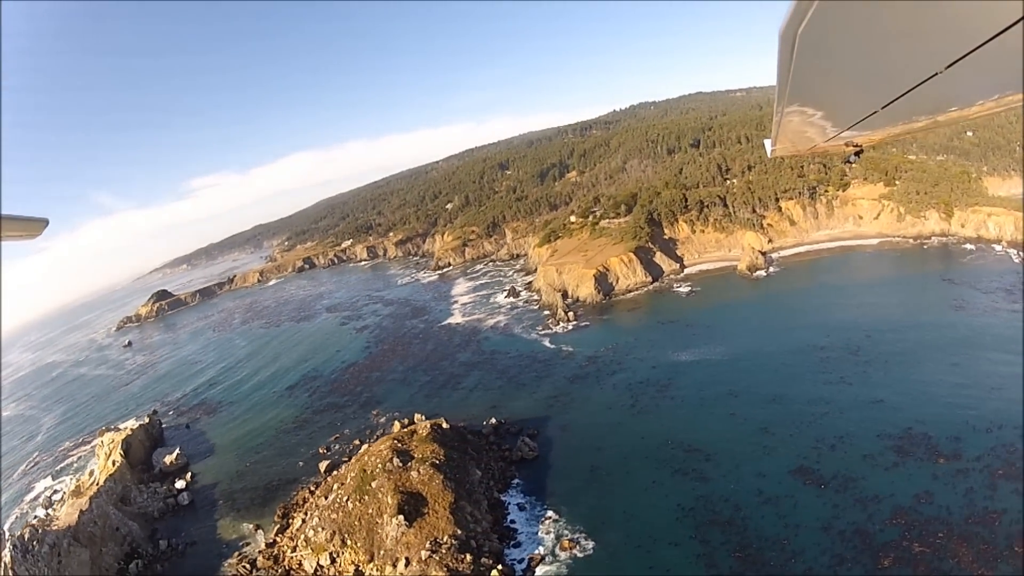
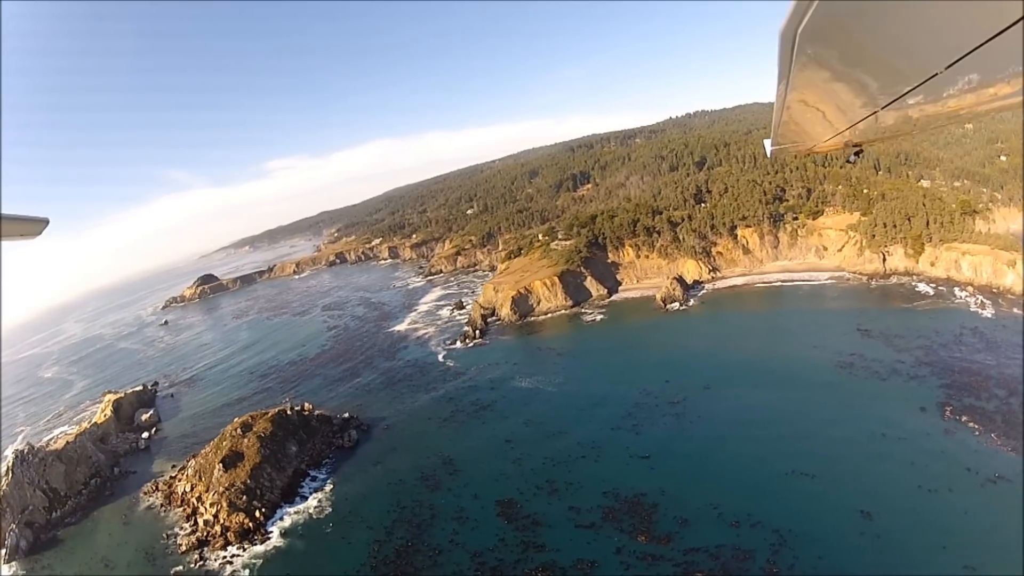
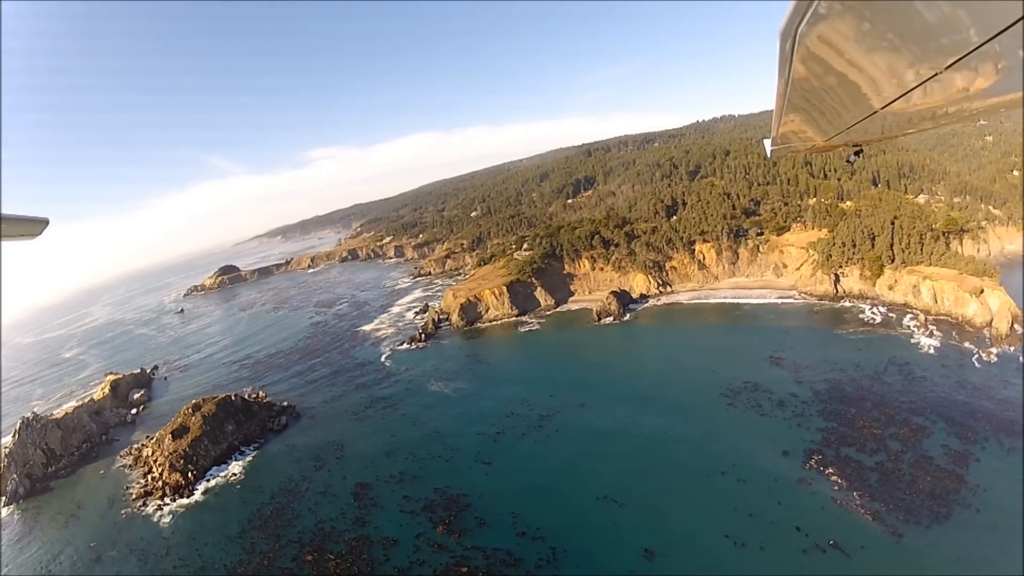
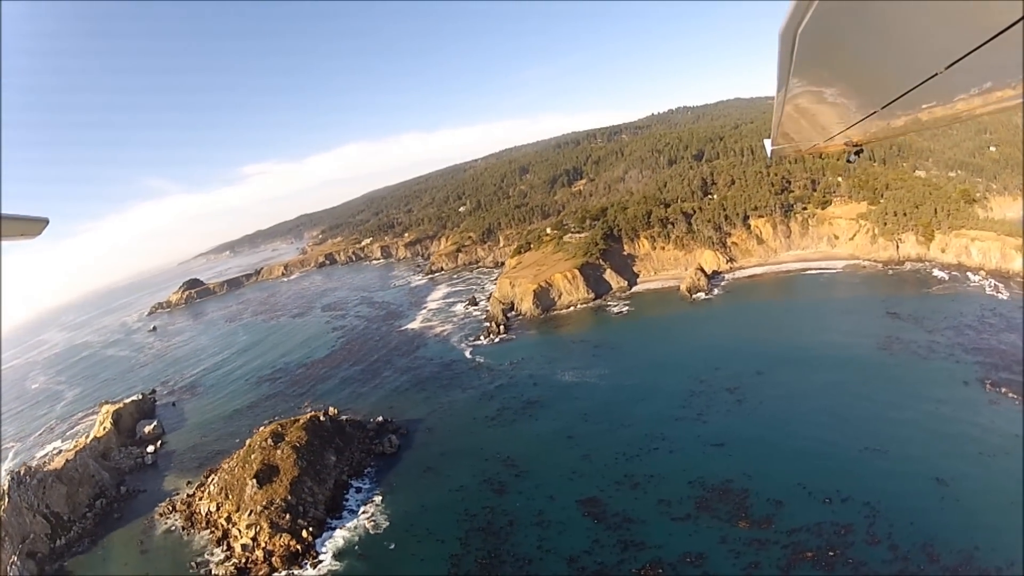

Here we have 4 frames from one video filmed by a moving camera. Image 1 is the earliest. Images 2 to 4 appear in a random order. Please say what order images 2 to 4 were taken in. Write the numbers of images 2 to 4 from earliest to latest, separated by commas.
4, 2, 3
